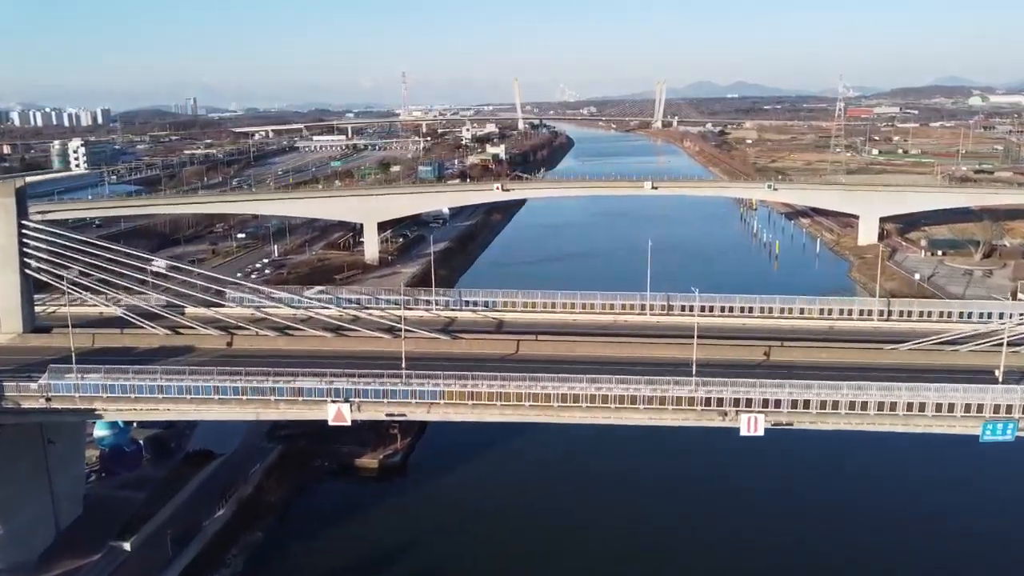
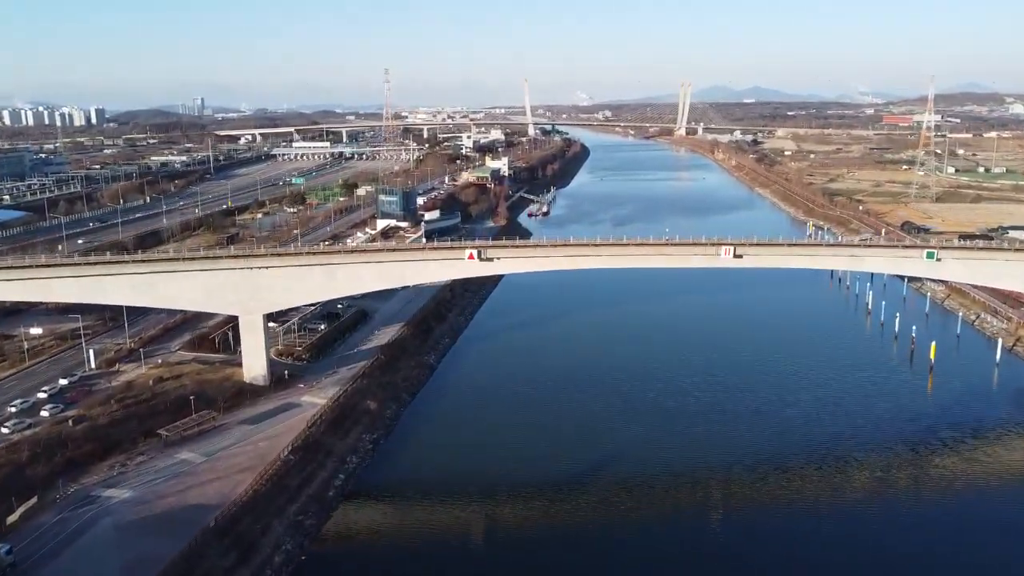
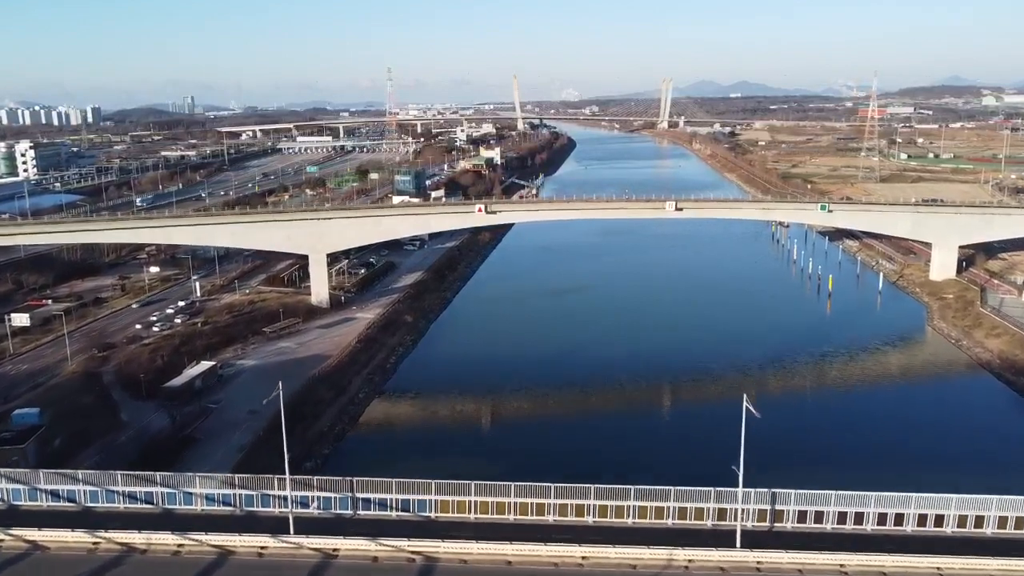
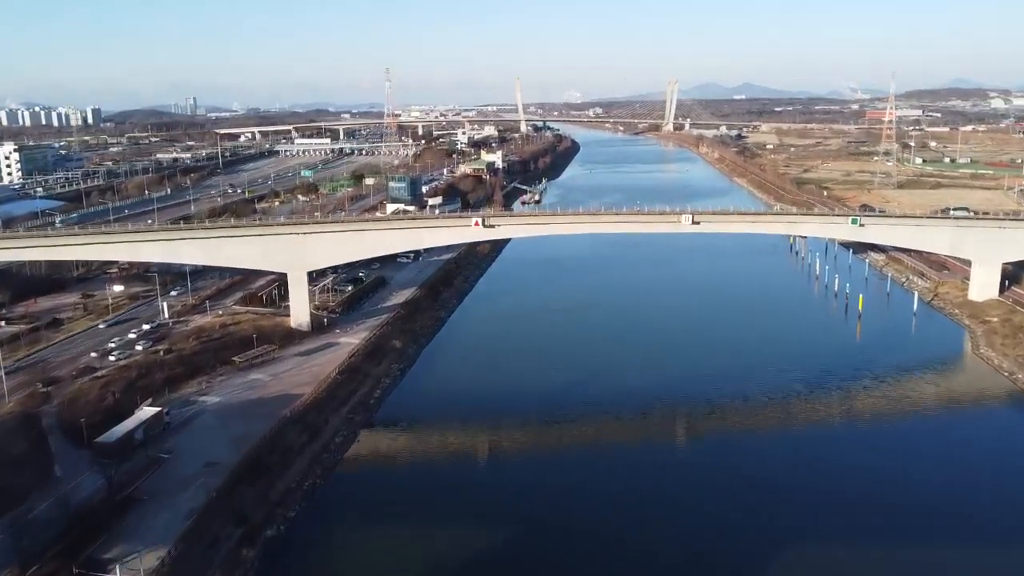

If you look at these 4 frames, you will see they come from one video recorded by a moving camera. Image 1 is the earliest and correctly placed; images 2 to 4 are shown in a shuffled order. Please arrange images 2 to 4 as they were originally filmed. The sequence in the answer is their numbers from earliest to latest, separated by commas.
3, 4, 2
